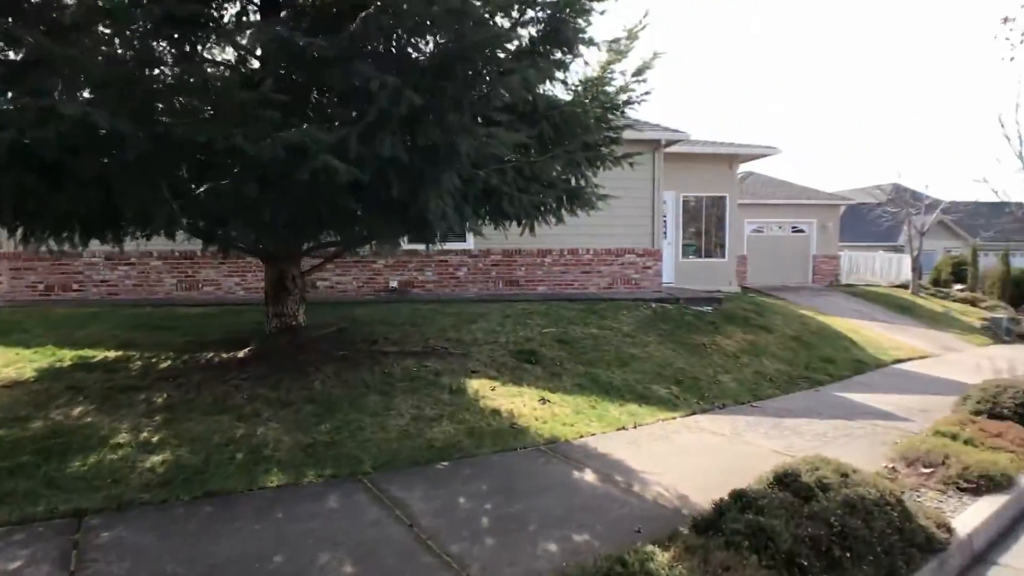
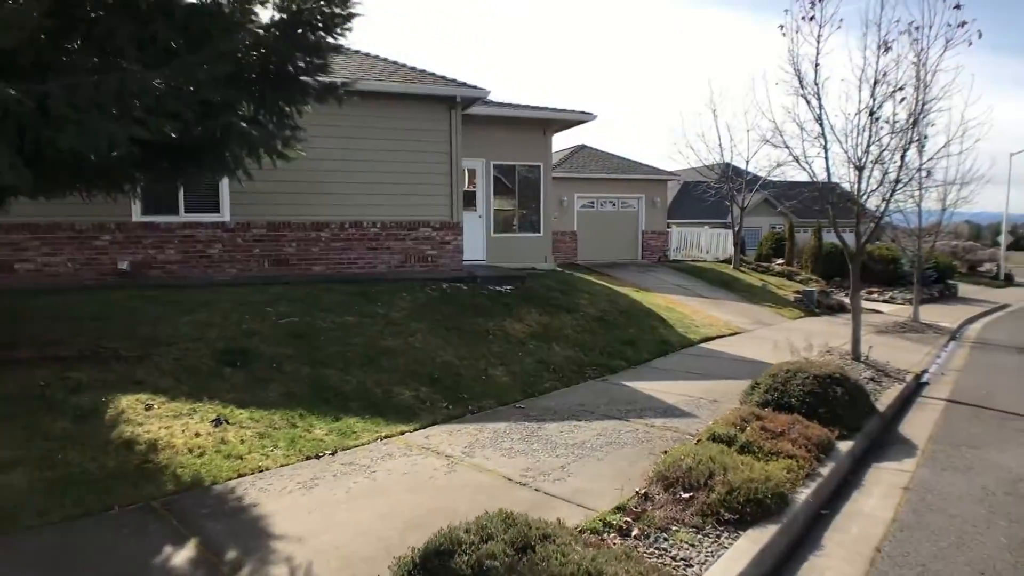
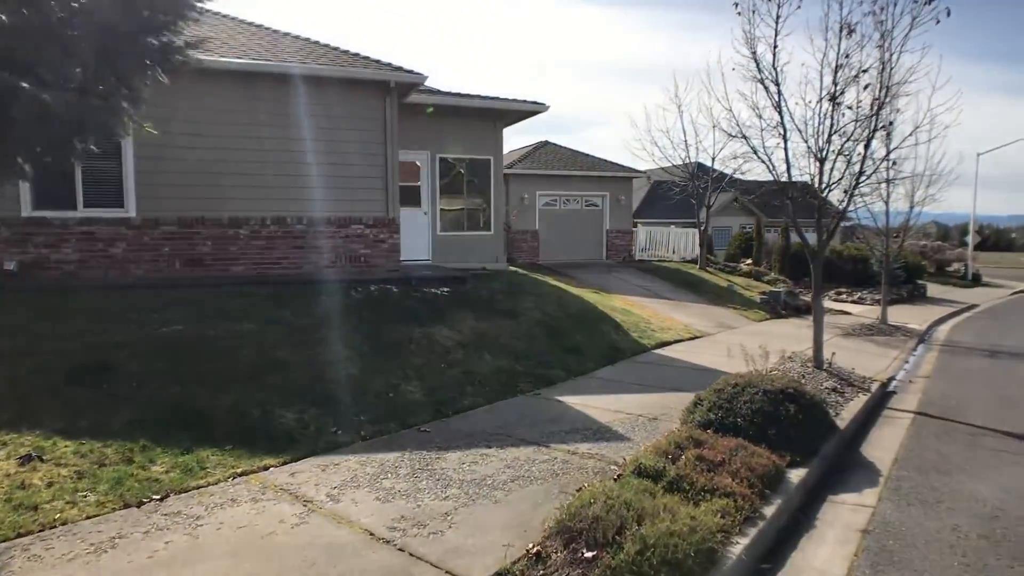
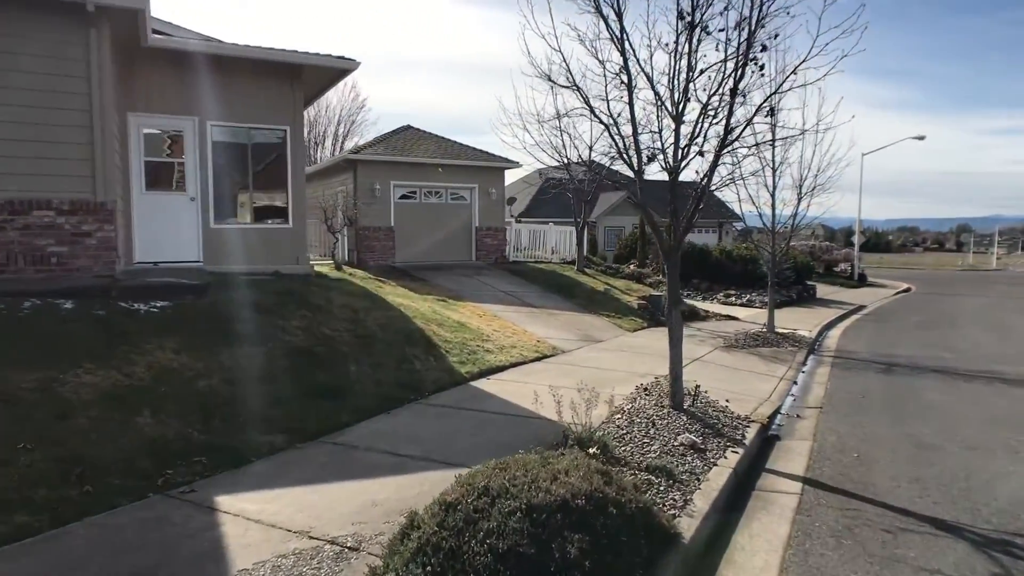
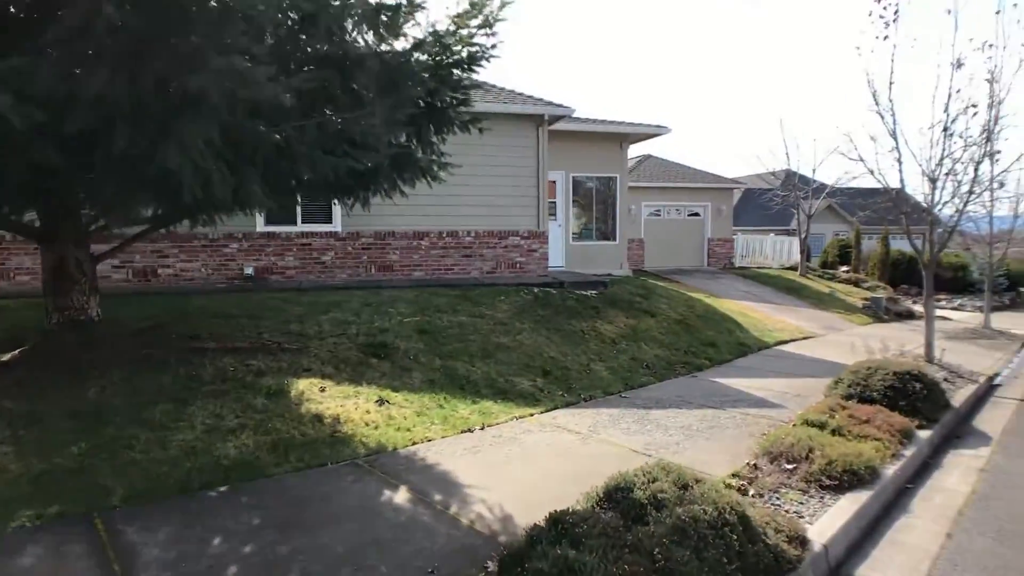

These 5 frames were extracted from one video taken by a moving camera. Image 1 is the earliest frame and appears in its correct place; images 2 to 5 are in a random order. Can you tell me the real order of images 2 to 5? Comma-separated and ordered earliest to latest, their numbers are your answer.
5, 2, 3, 4
